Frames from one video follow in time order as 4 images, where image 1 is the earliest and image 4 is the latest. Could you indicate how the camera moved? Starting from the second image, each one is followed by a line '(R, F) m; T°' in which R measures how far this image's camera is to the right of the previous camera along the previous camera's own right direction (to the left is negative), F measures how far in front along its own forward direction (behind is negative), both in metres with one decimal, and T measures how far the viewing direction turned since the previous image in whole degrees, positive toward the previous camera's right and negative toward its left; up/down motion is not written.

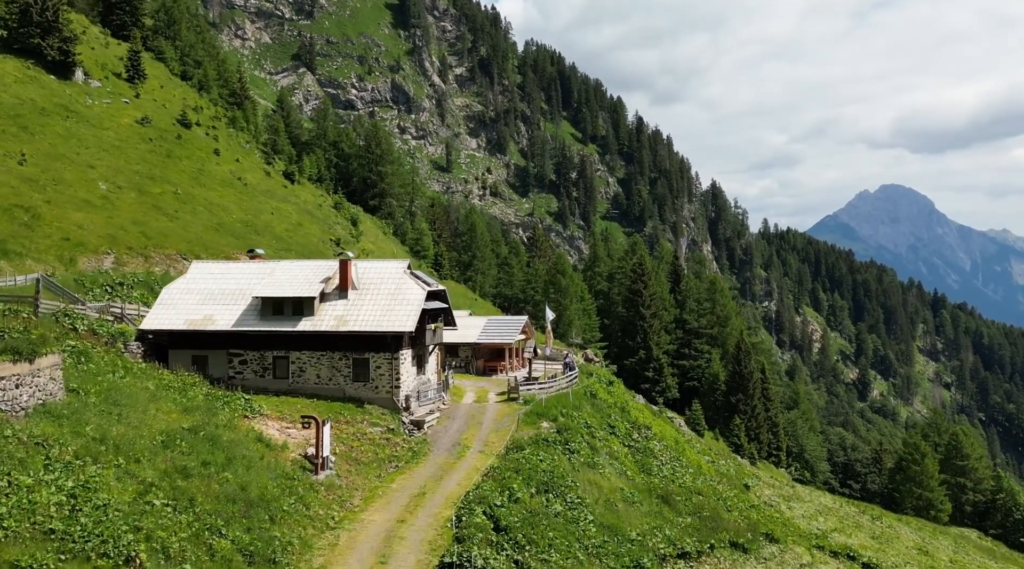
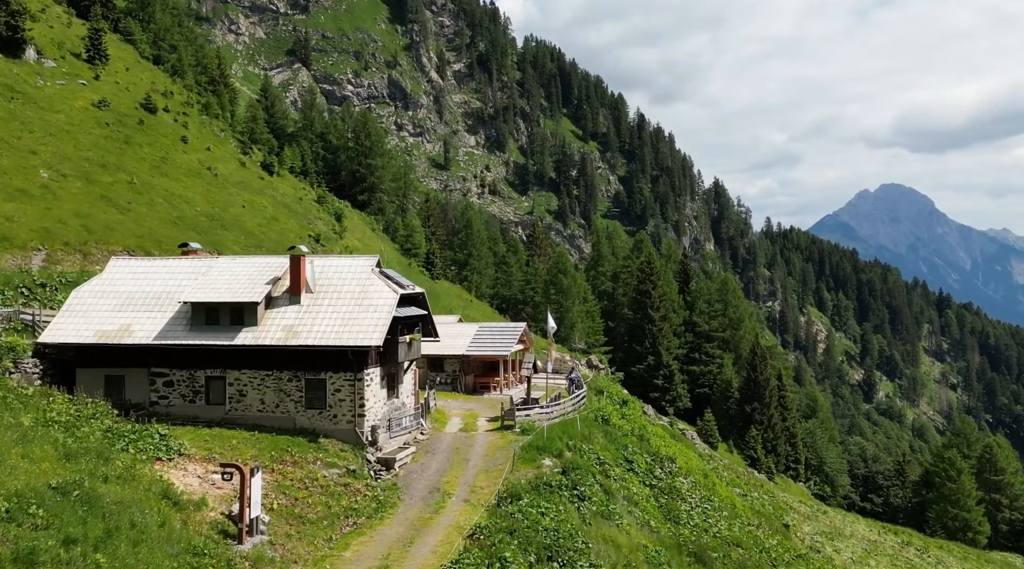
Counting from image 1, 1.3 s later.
(+0.2, +7.0) m; 0°
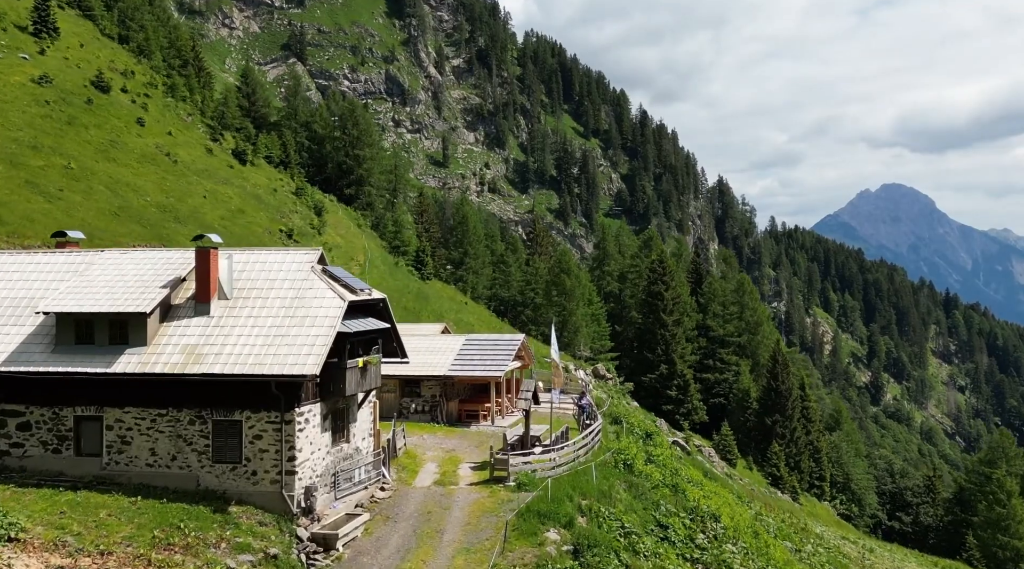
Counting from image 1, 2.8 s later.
(+0.2, +7.9) m; 0°
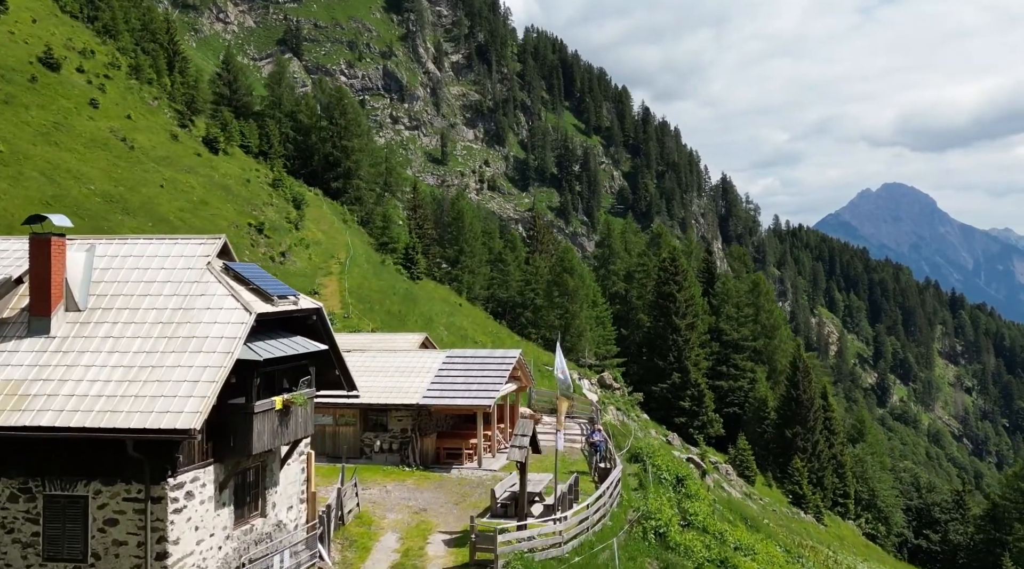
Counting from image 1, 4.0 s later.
(+0.2, +6.6) m; 0°
